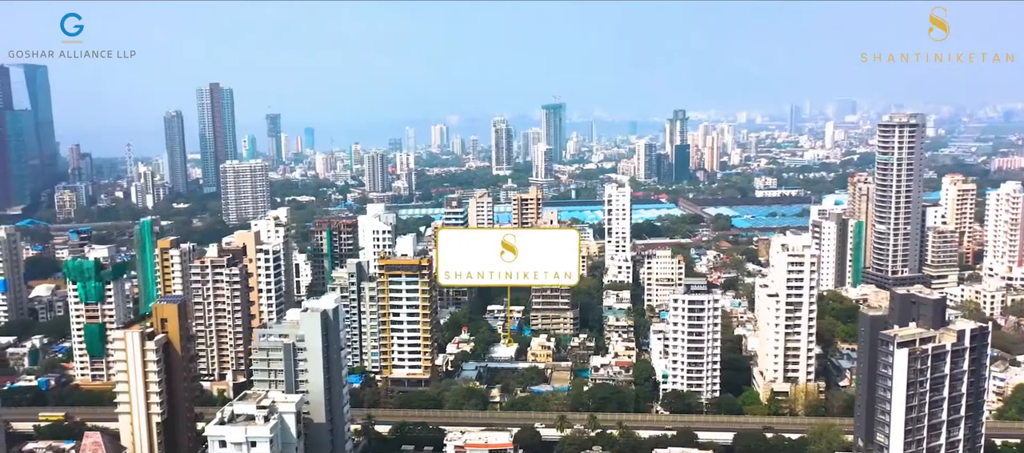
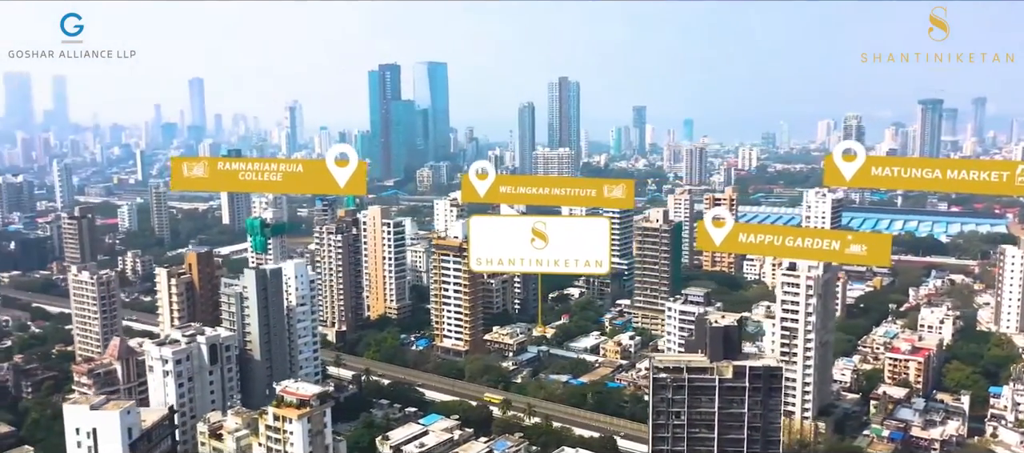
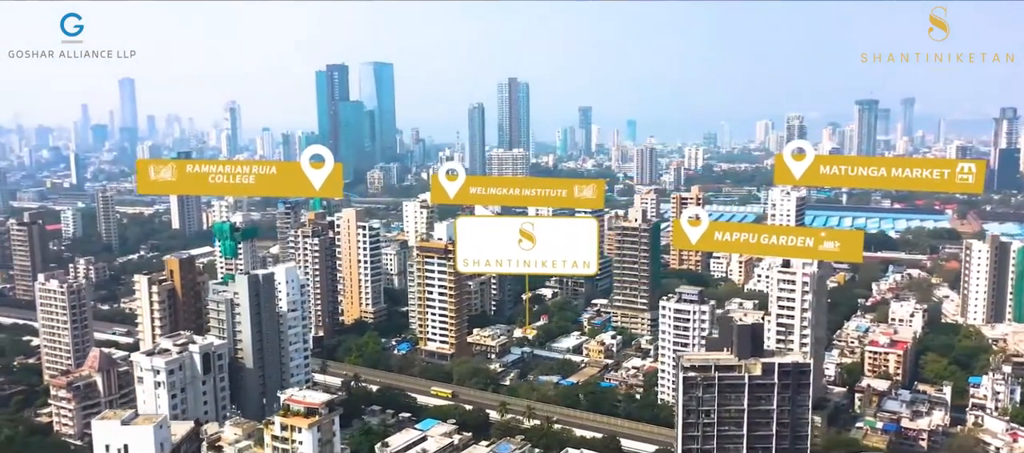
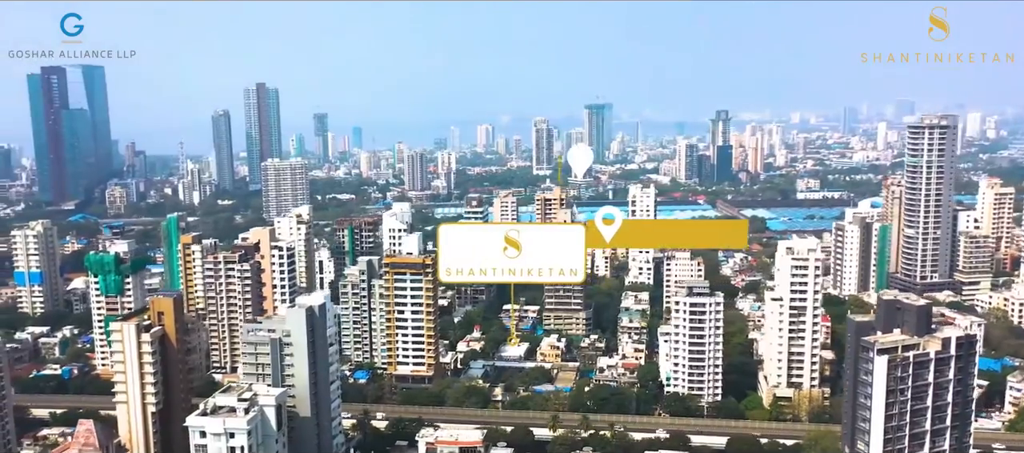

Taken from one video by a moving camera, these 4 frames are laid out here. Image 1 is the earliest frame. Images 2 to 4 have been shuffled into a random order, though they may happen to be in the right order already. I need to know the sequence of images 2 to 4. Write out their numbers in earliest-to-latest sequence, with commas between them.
4, 3, 2
